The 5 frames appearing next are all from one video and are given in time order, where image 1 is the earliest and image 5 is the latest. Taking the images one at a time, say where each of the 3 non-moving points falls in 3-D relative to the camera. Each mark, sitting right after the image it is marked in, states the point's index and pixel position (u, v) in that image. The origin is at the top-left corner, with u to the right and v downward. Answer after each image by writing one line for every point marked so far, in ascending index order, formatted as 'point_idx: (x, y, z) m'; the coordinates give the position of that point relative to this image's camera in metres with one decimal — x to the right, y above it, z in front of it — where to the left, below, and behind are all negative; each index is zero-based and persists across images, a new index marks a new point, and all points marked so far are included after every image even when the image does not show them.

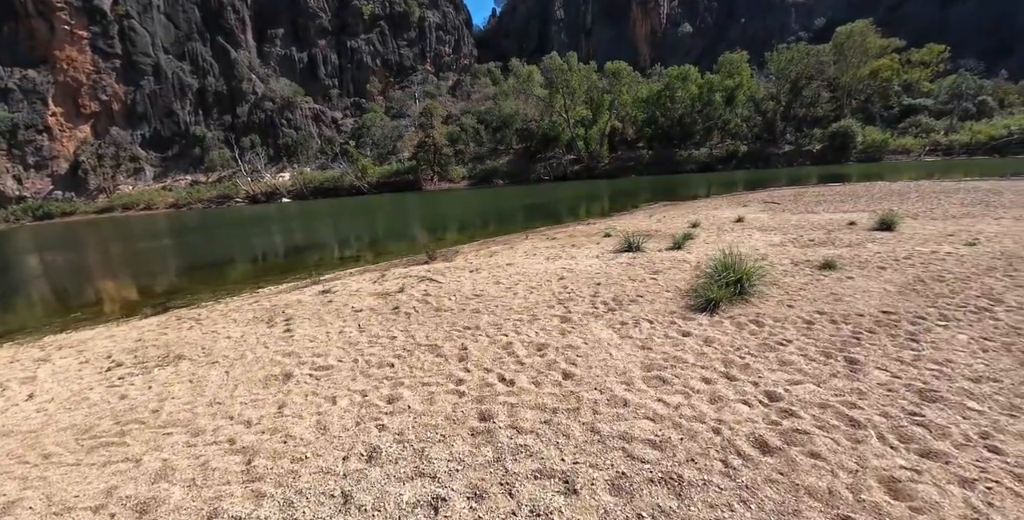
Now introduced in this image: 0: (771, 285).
0: (+4.4, -0.4, +7.5) m
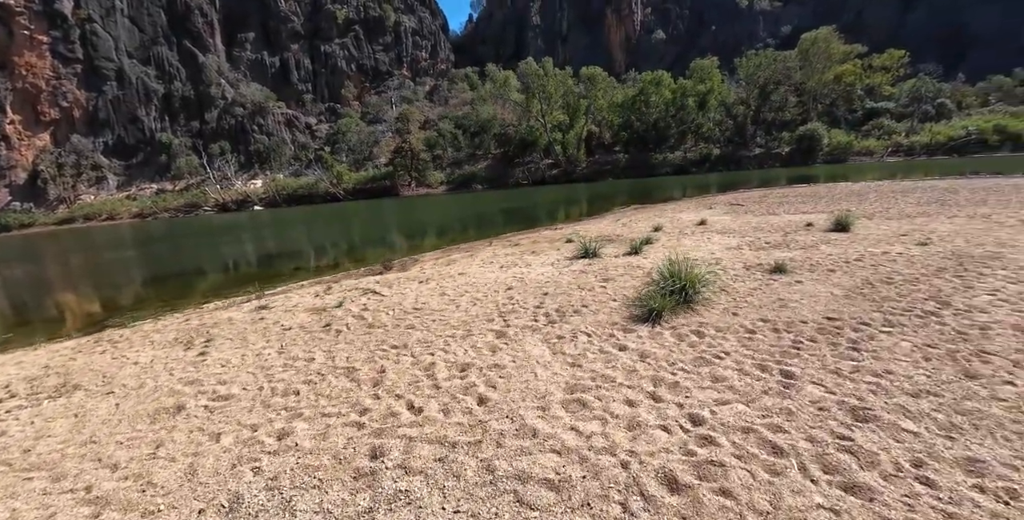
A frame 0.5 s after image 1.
0: (+3.4, -0.5, +7.2) m
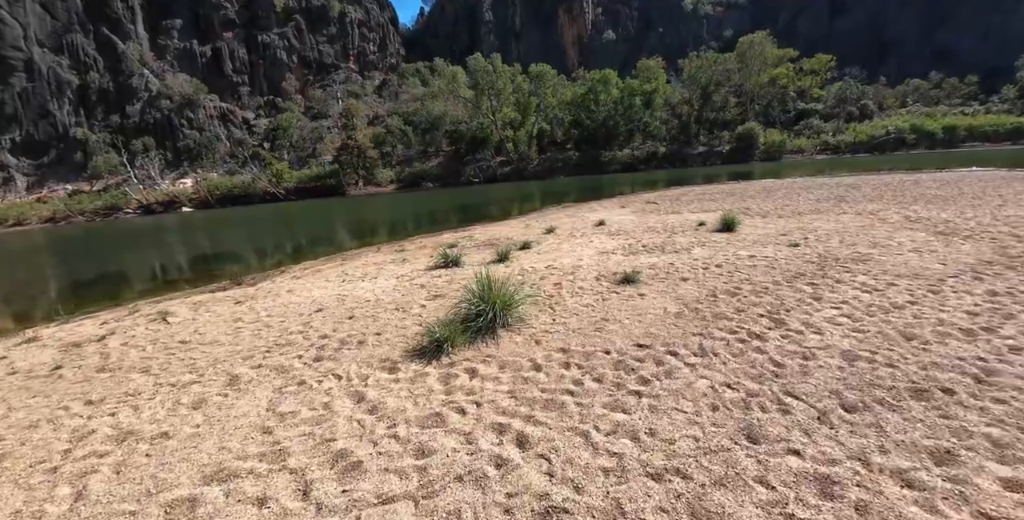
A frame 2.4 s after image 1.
0: (+0.4, -0.7, +6.0) m
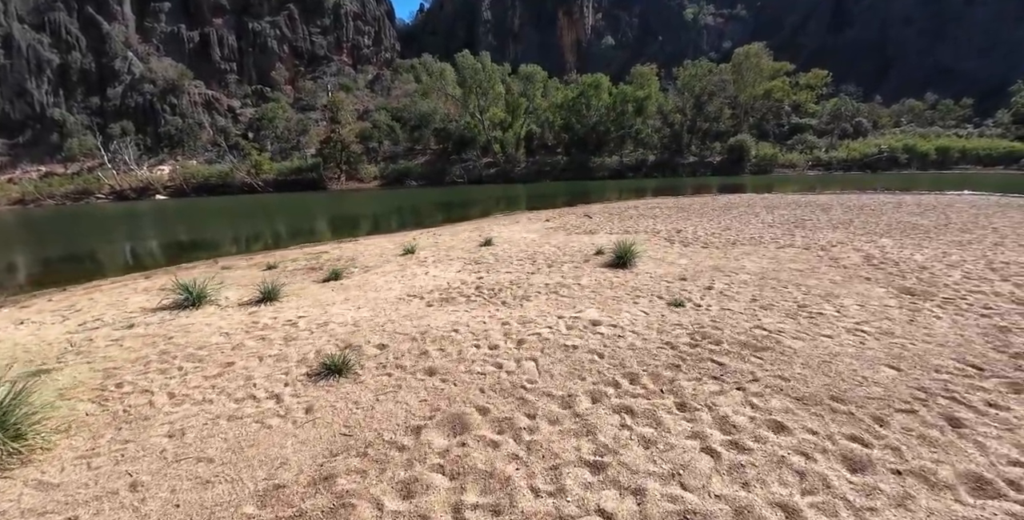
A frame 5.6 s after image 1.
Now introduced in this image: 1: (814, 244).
0: (-2.9, -1.2, +3.0) m
1: (+6.0, +0.3, +8.6) m
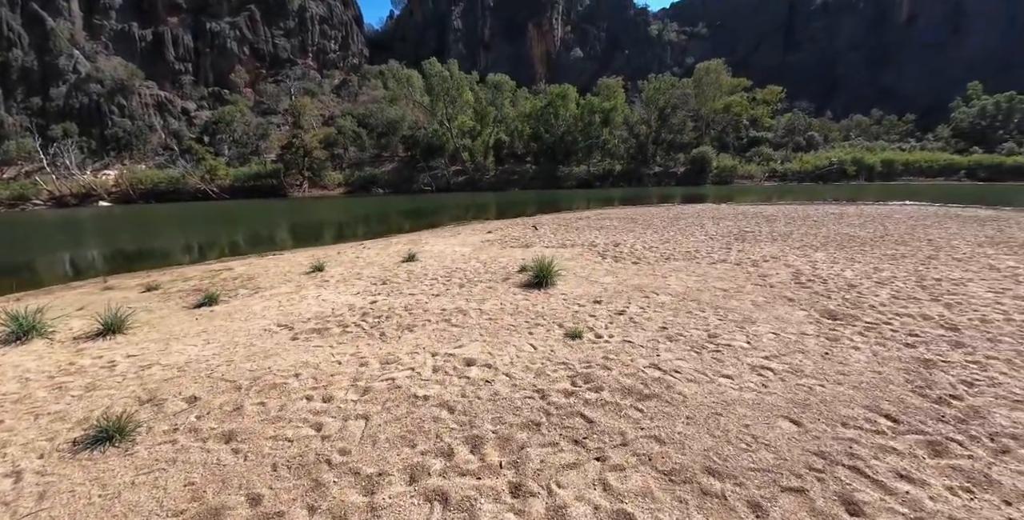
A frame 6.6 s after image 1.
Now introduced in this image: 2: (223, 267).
0: (-4.1, -1.4, +2.1) m
1: (+4.5, 0.0, +8.3) m
2: (-6.4, -0.1, +9.5) m
